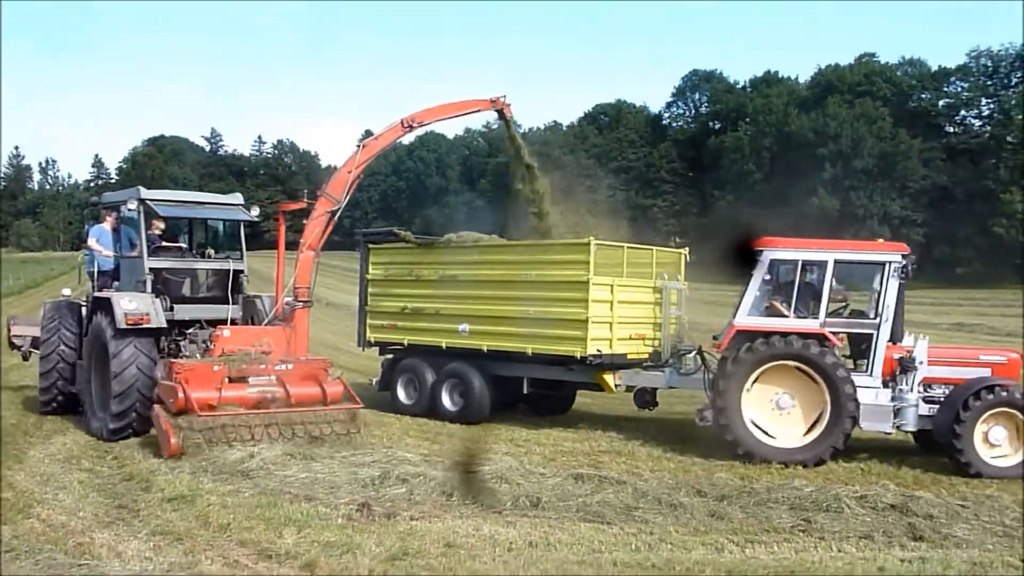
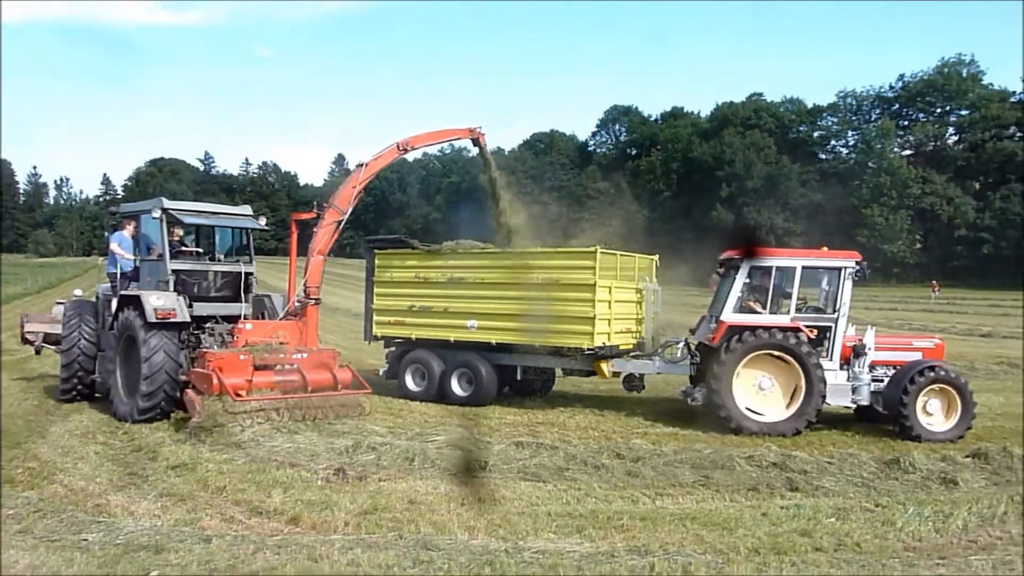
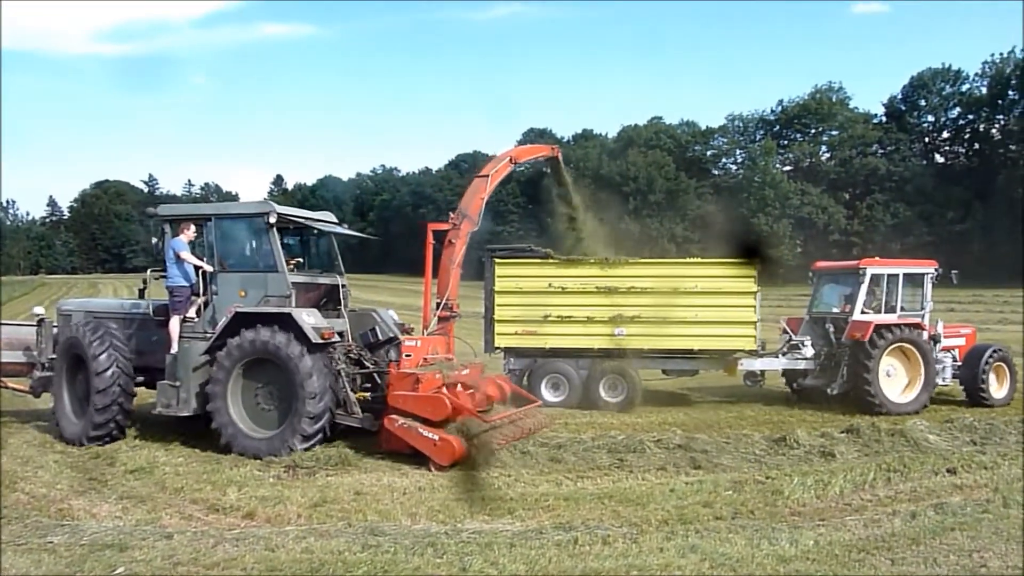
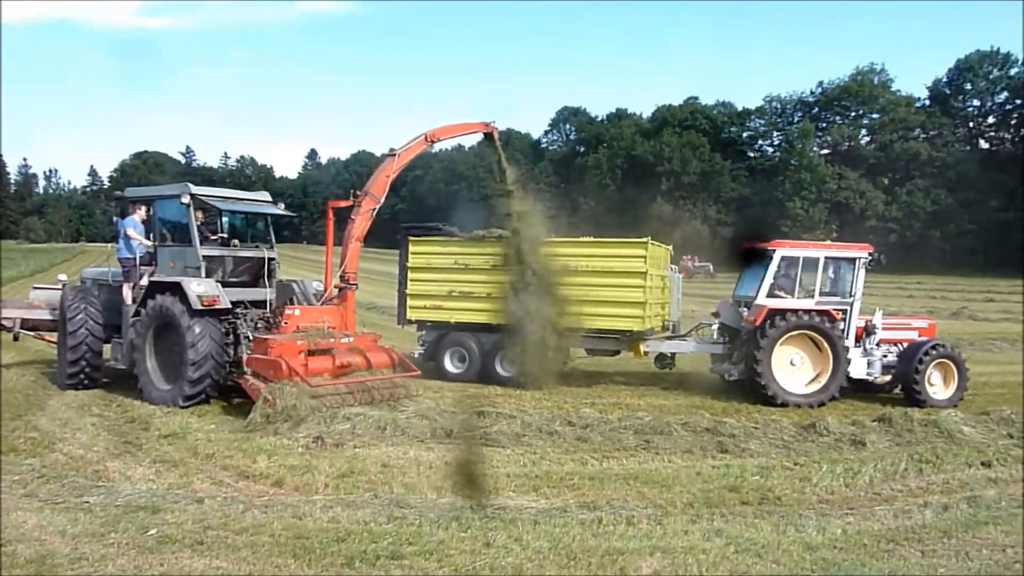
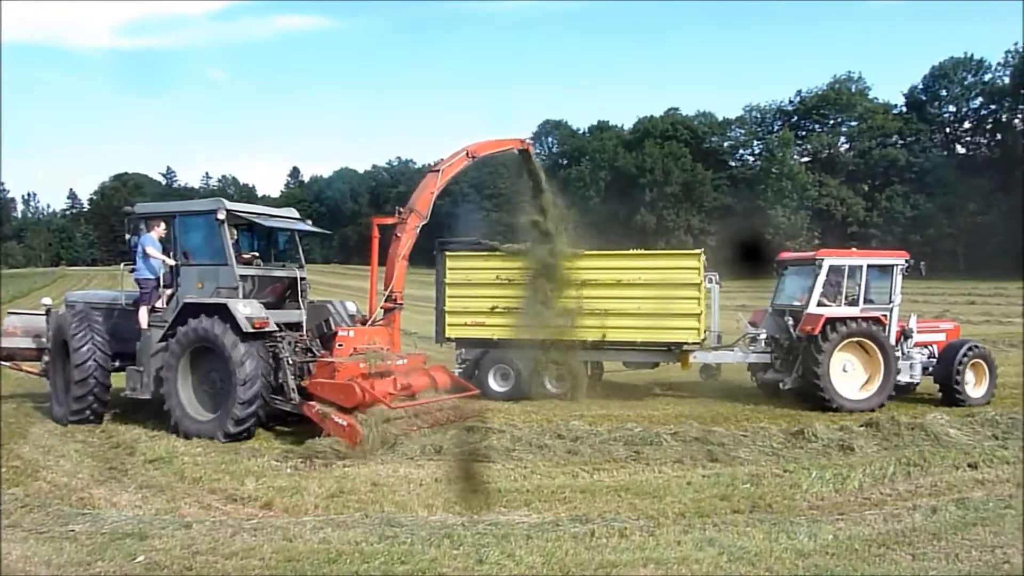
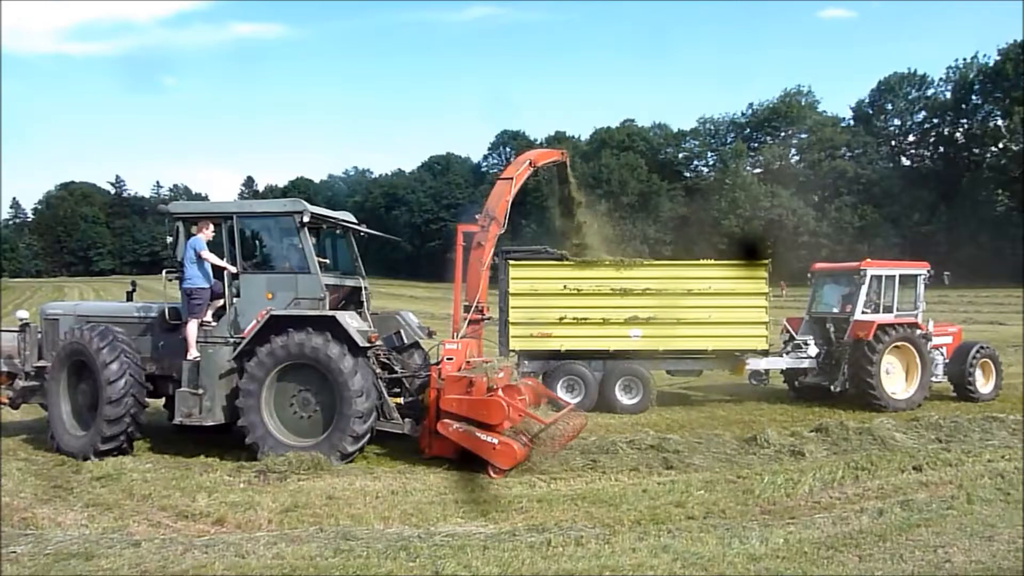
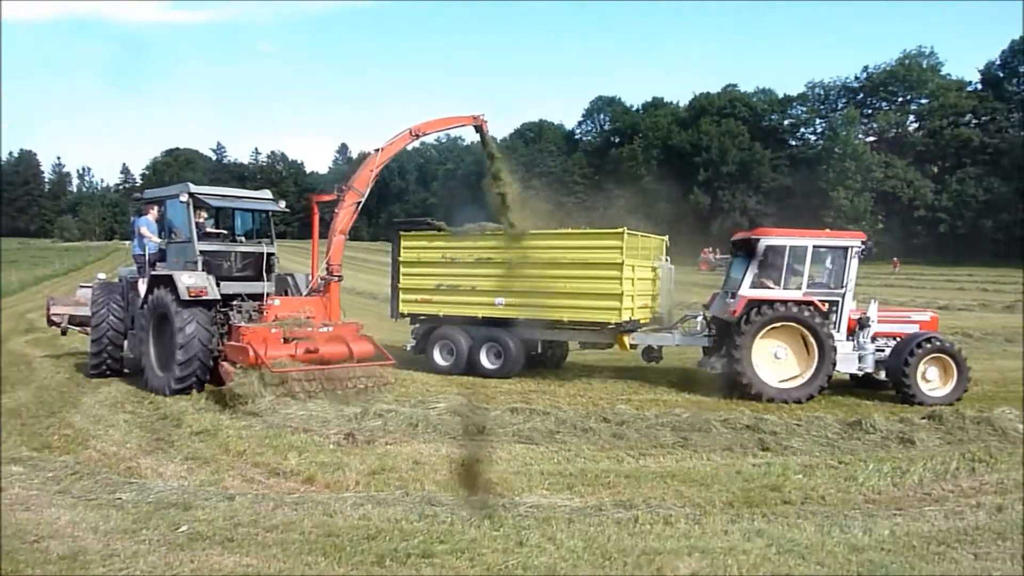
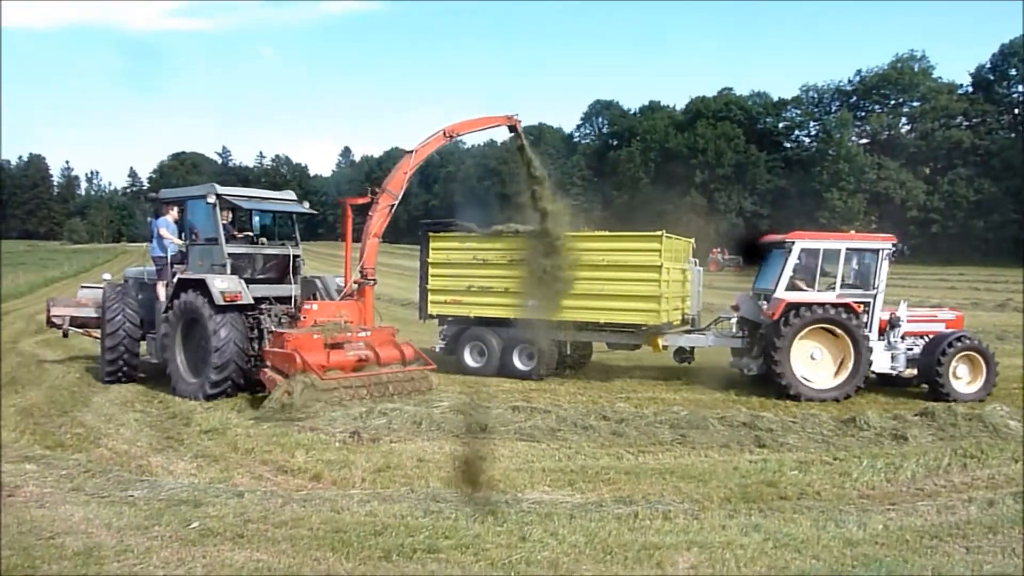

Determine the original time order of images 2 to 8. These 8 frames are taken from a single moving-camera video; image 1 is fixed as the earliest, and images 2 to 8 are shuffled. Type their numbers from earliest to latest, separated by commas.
2, 7, 8, 4, 5, 3, 6
